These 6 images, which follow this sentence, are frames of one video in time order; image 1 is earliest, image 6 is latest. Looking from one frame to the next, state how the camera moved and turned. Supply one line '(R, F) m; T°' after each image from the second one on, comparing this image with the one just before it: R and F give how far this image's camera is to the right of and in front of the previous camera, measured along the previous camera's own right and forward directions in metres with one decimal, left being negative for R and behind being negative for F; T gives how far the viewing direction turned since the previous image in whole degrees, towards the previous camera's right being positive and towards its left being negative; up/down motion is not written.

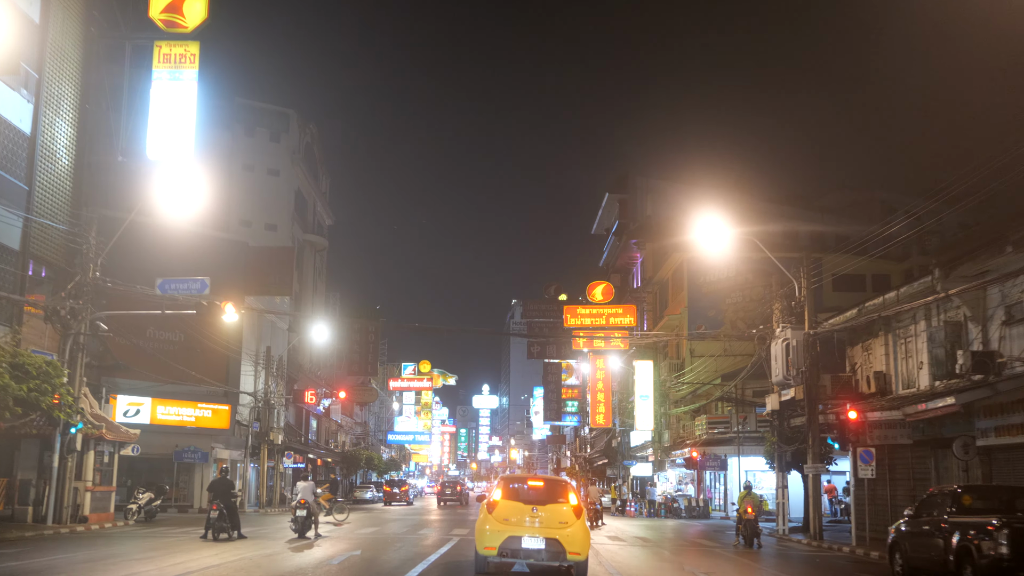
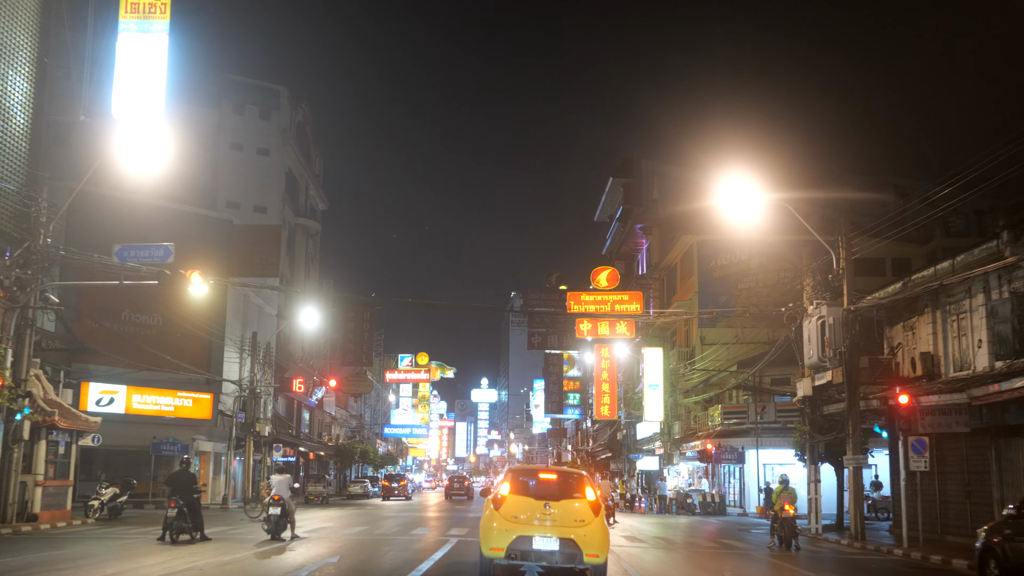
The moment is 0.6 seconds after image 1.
(-0.1, +2.8) m; 0°
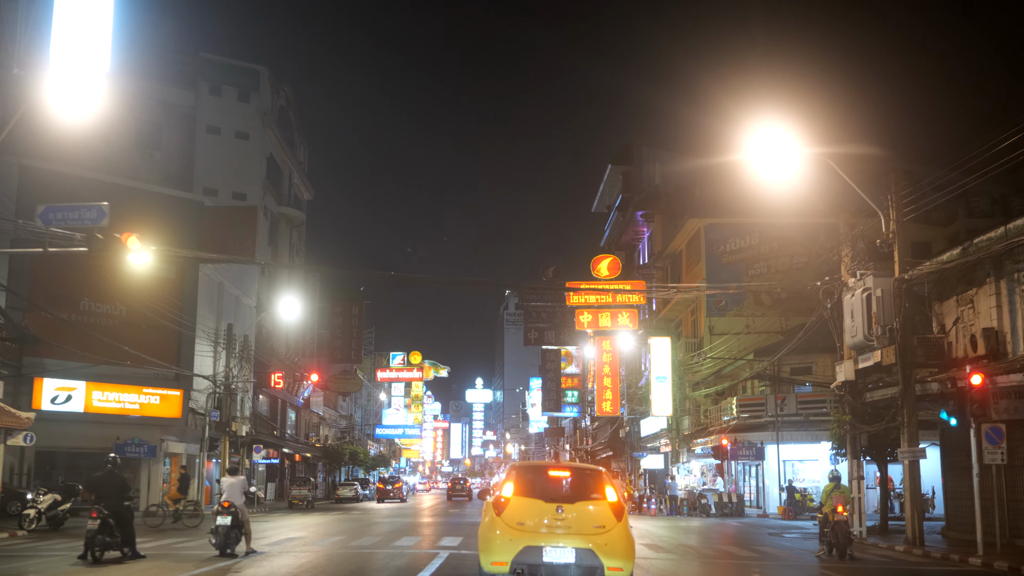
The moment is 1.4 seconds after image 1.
(-0.1, +3.3) m; 0°
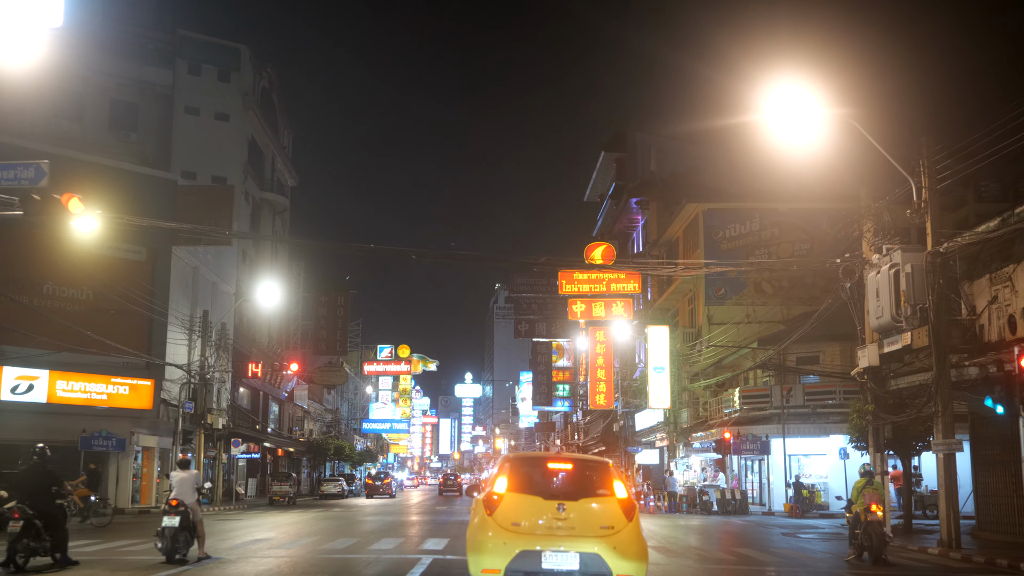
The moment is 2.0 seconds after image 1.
(-0.1, +2.0) m; +1°
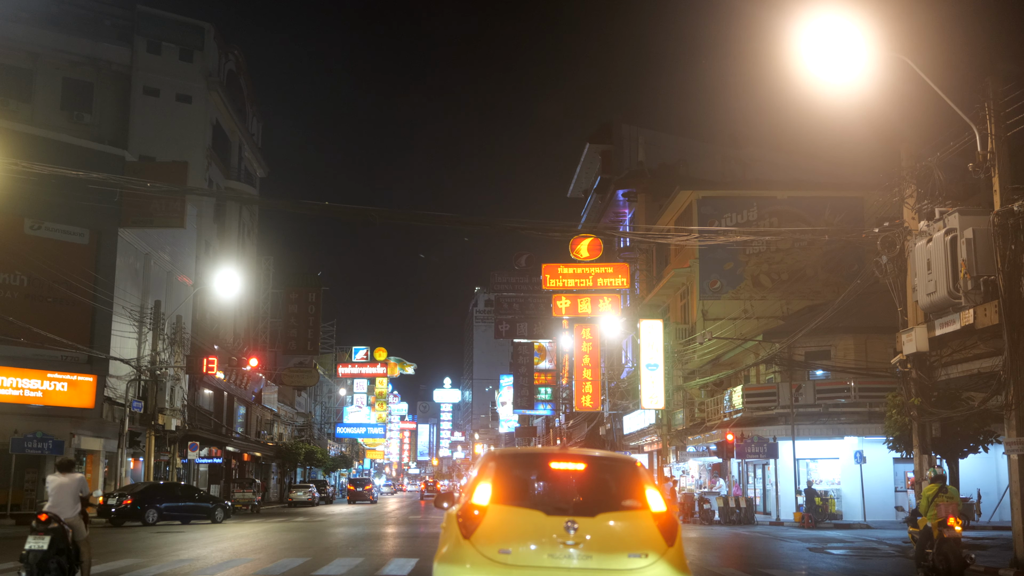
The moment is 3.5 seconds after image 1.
(-0.1, +3.2) m; +1°
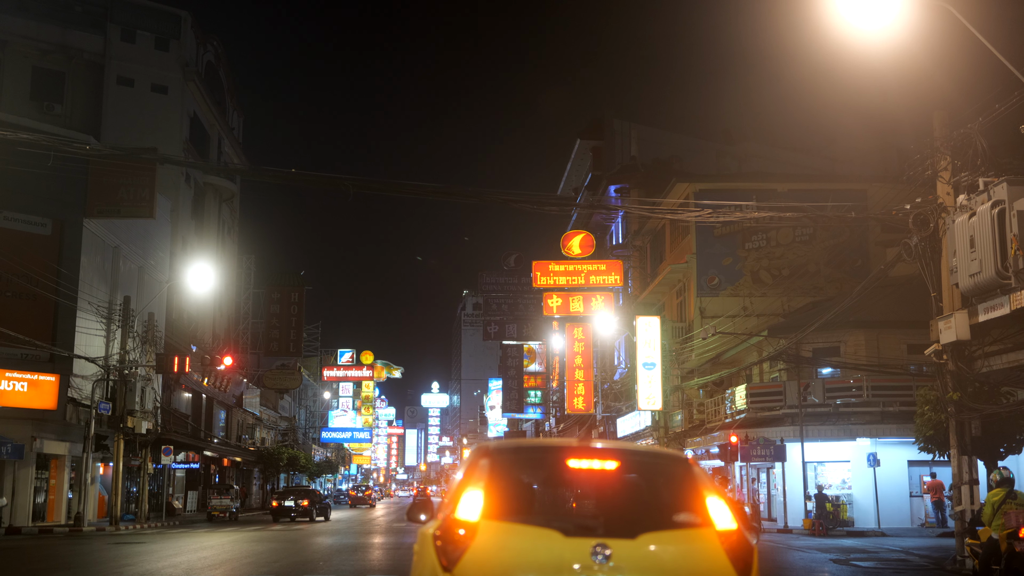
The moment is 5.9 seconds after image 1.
(-0.1, +1.9) m; +1°
